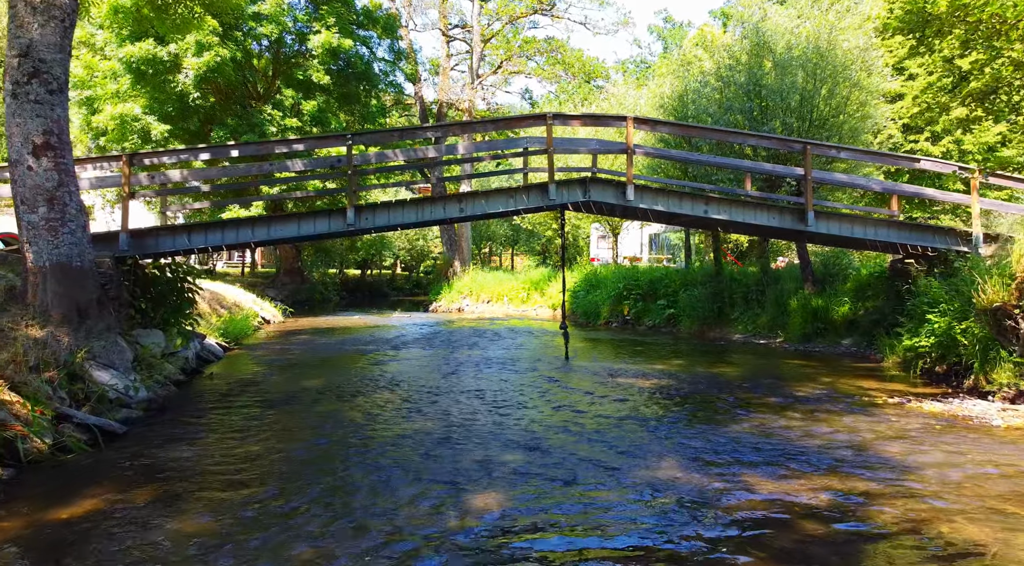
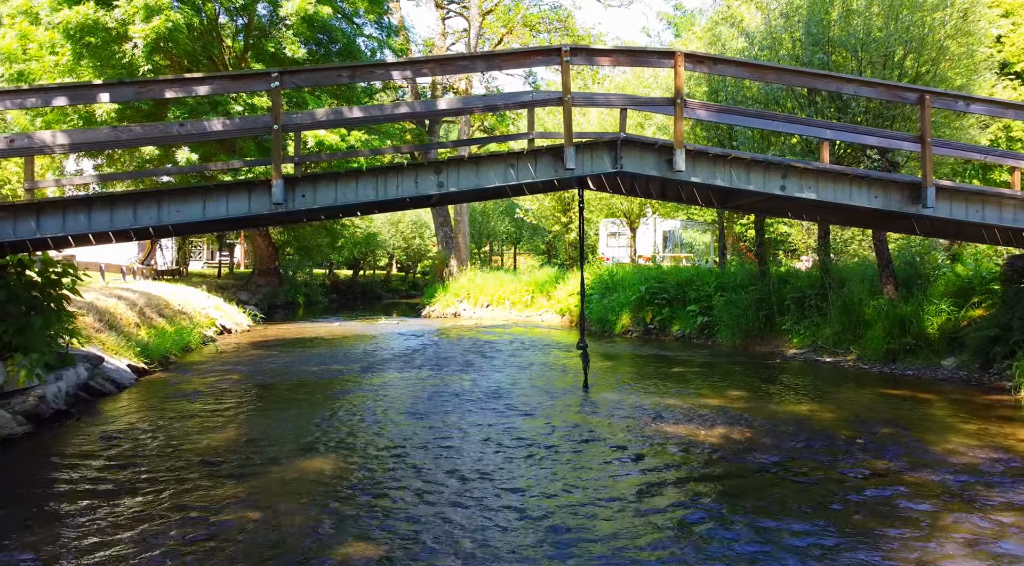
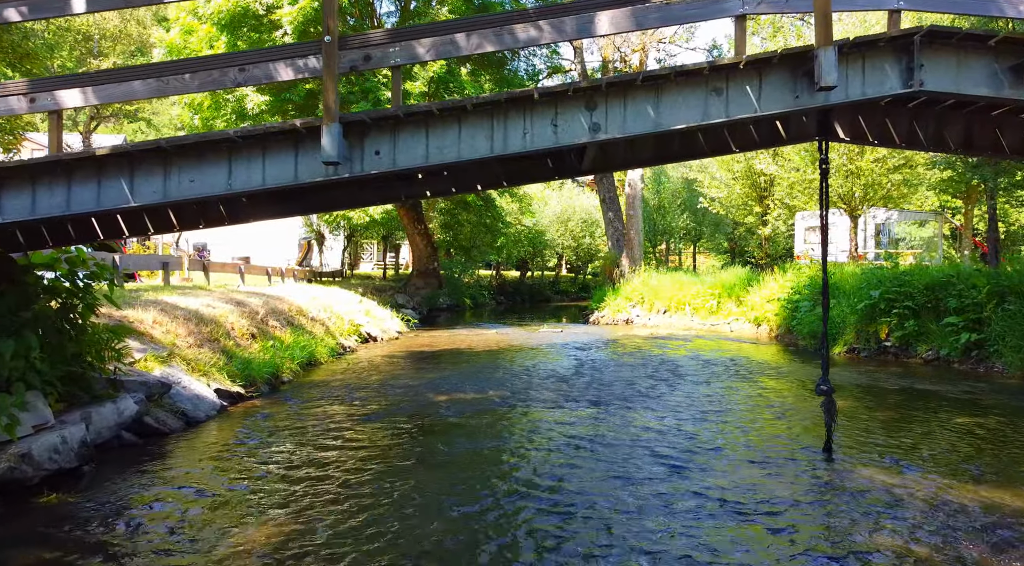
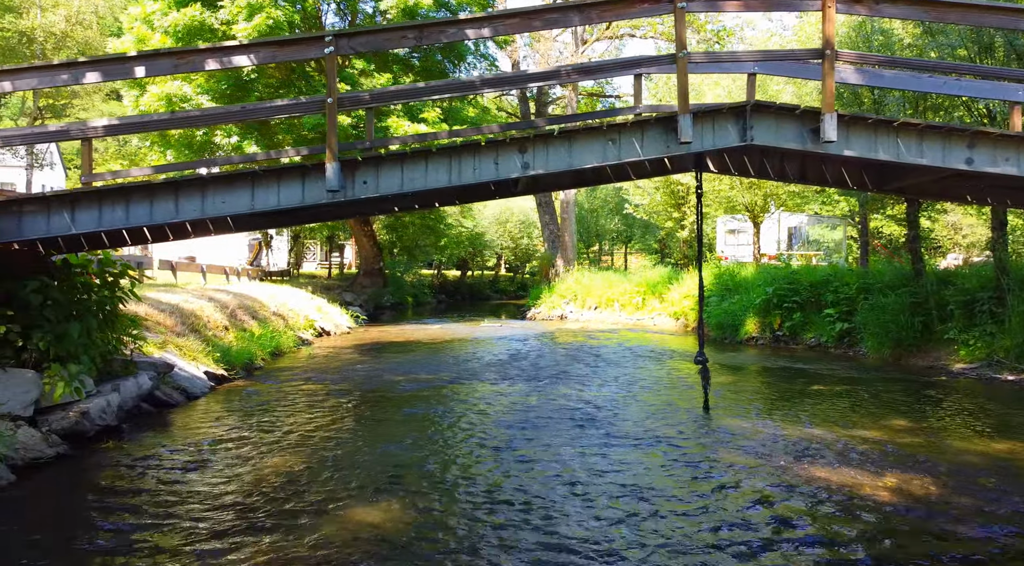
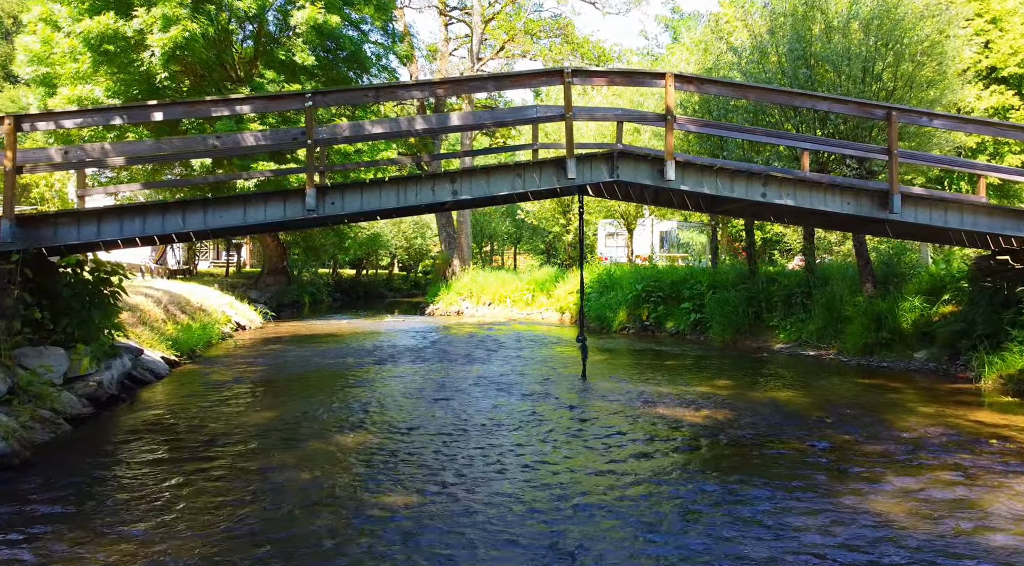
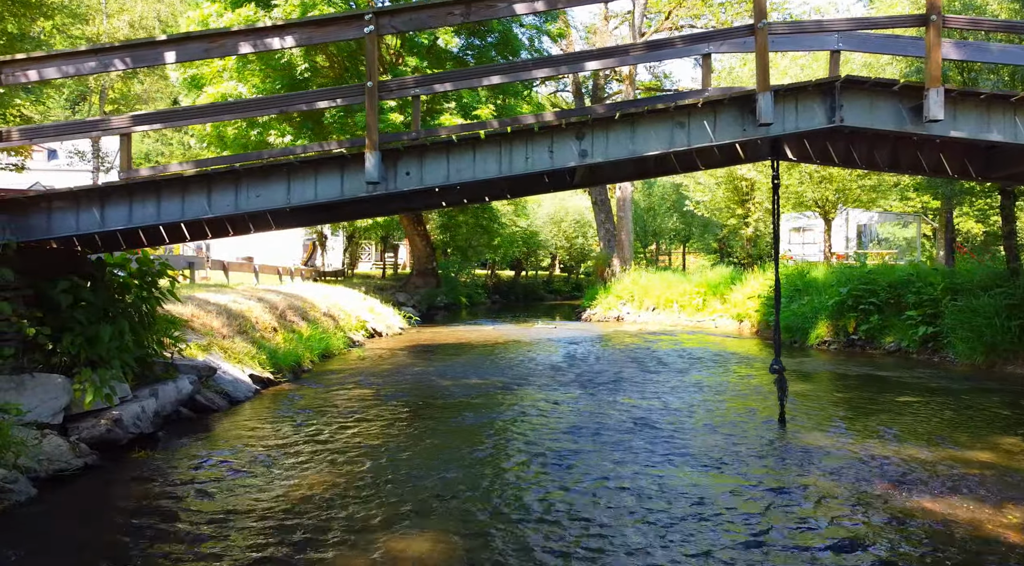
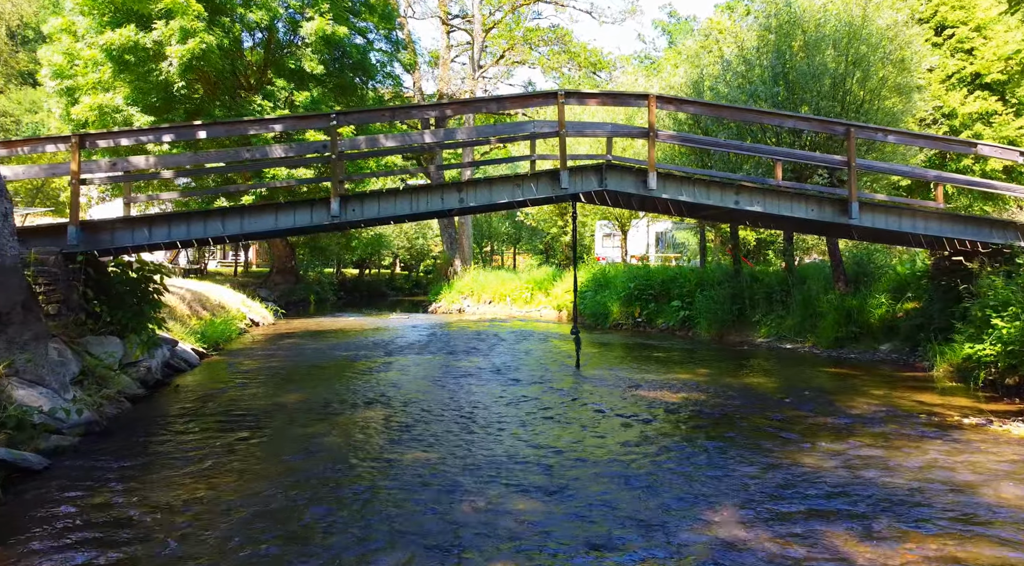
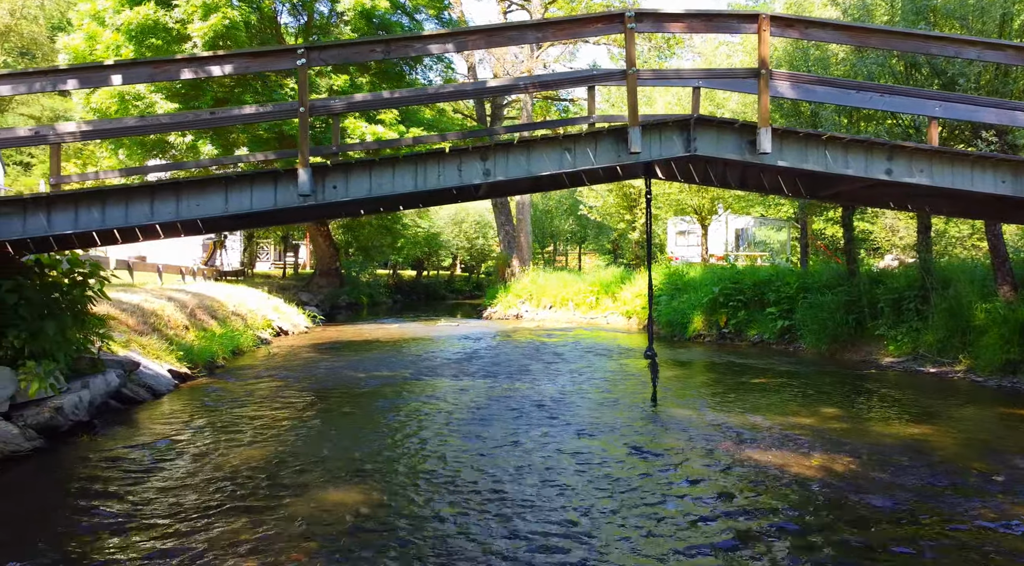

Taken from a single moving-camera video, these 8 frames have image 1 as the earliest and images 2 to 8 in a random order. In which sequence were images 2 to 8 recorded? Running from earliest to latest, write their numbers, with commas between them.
7, 5, 2, 8, 4, 6, 3
